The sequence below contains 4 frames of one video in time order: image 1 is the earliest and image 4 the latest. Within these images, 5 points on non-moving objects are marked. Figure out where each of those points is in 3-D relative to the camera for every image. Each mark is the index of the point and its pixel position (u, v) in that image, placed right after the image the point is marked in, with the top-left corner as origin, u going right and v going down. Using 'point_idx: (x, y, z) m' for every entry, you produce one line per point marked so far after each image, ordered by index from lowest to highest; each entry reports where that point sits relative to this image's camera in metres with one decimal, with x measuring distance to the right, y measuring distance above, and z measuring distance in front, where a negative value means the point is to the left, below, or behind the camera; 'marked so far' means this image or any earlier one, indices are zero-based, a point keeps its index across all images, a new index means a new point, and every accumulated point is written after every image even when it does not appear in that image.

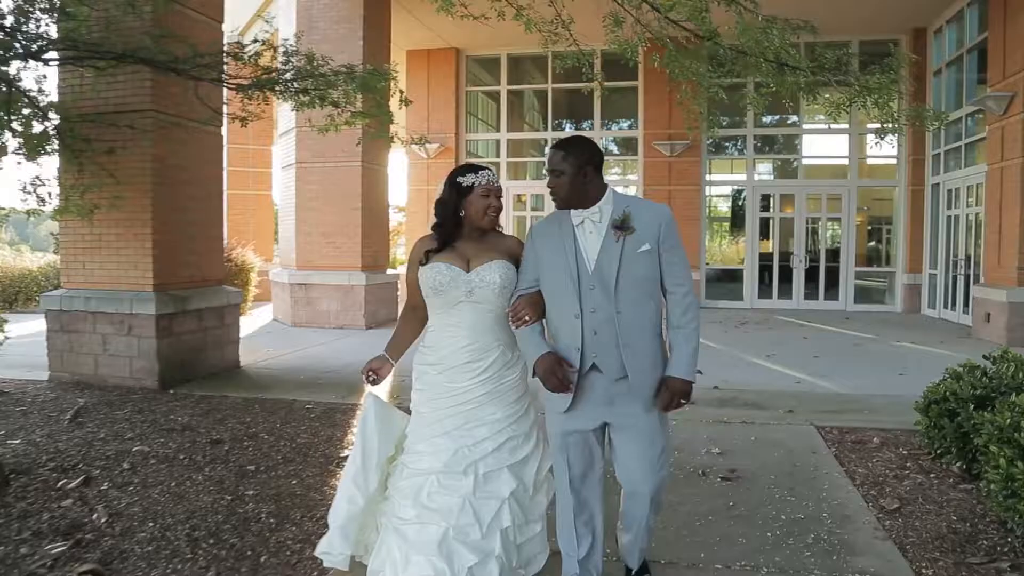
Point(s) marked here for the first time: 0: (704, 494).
0: (+1.7, -1.8, +4.0) m
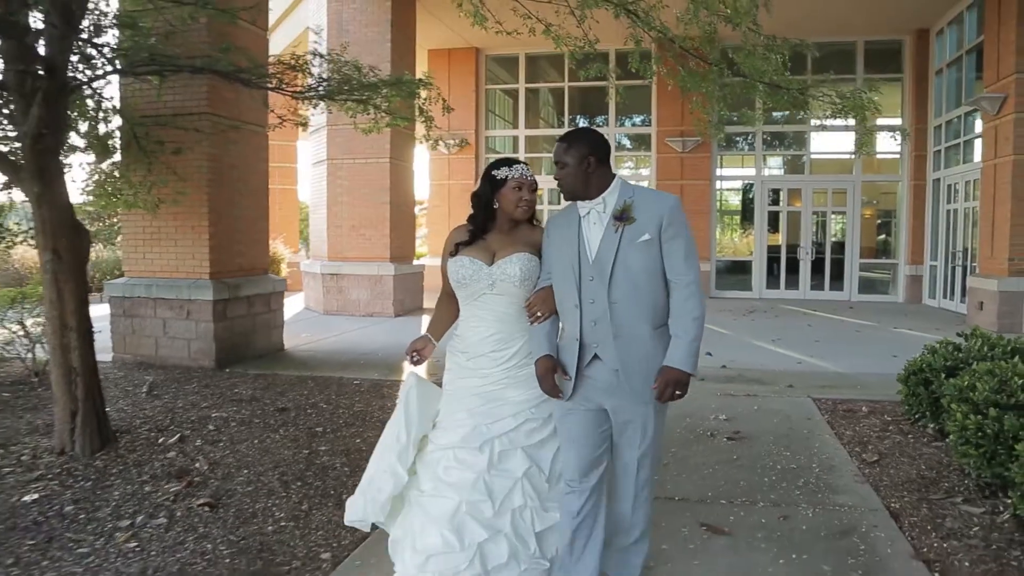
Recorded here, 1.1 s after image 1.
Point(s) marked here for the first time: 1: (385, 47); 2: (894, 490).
0: (+2.0, -1.7, +4.7) m
1: (-3.2, +6.0, +11.7) m
2: (+3.3, -1.7, +4.0) m
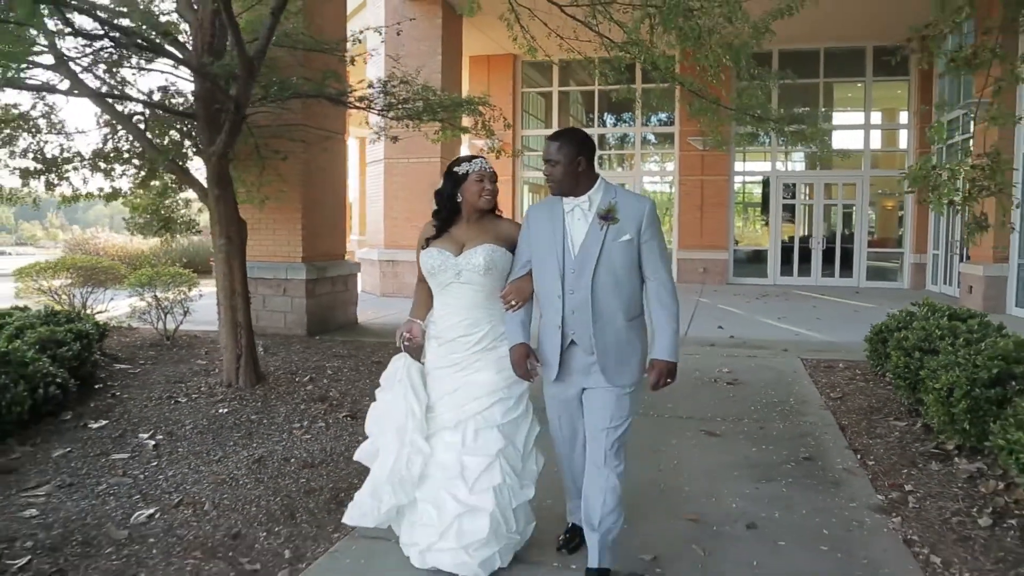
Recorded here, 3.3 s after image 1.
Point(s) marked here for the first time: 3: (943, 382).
0: (+2.7, -1.4, +6.2) m
1: (-2.1, +6.5, +13.2) m
2: (+3.9, -1.5, +5.4) m
3: (+4.0, -0.9, +4.3) m
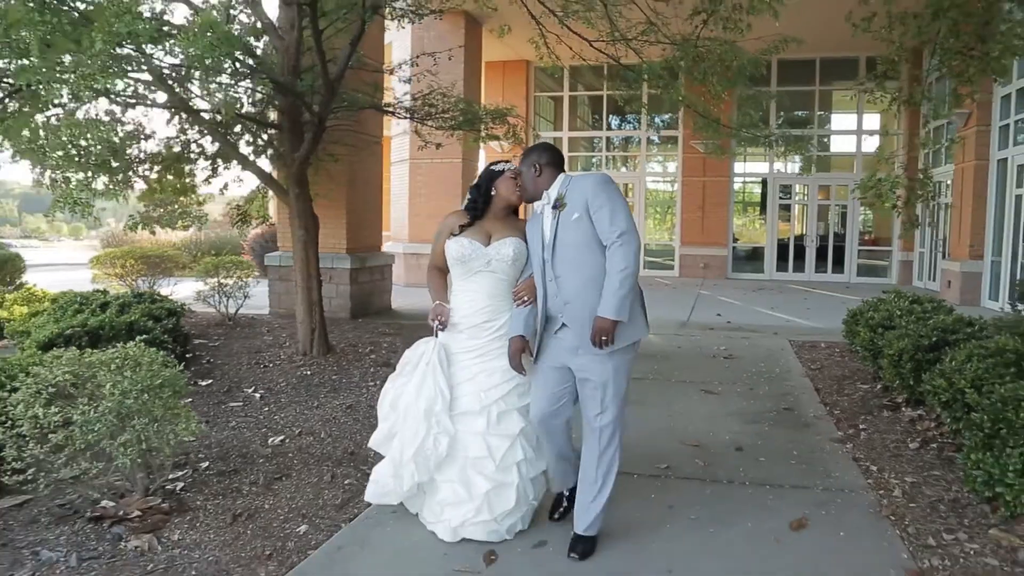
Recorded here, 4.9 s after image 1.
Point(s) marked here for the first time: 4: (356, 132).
0: (+3.2, -1.2, +7.4) m
1: (-1.5, +6.8, +14.4) m
2: (+4.4, -1.3, +6.6) m
3: (+4.5, -0.7, +5.5) m
4: (-3.7, +3.7, +11.1) m
